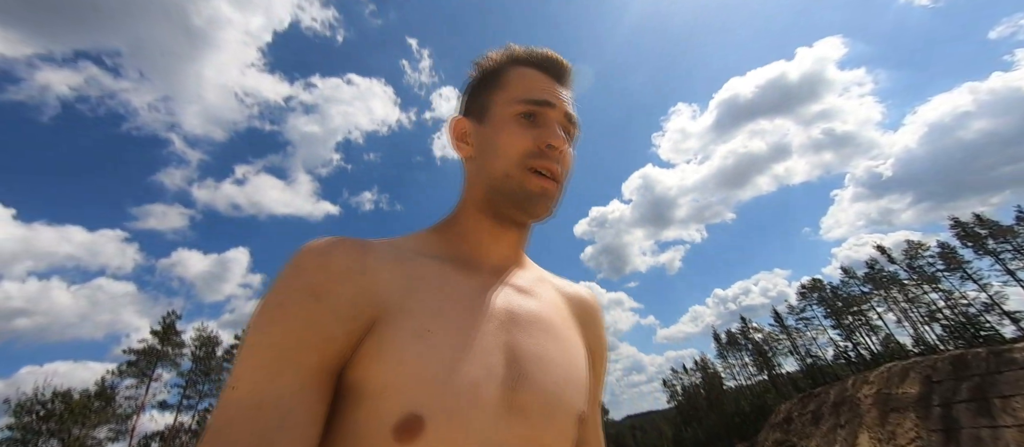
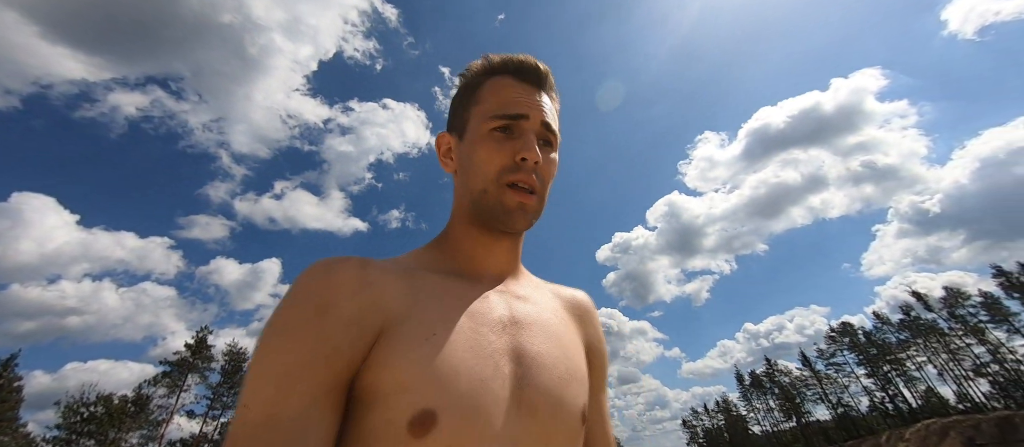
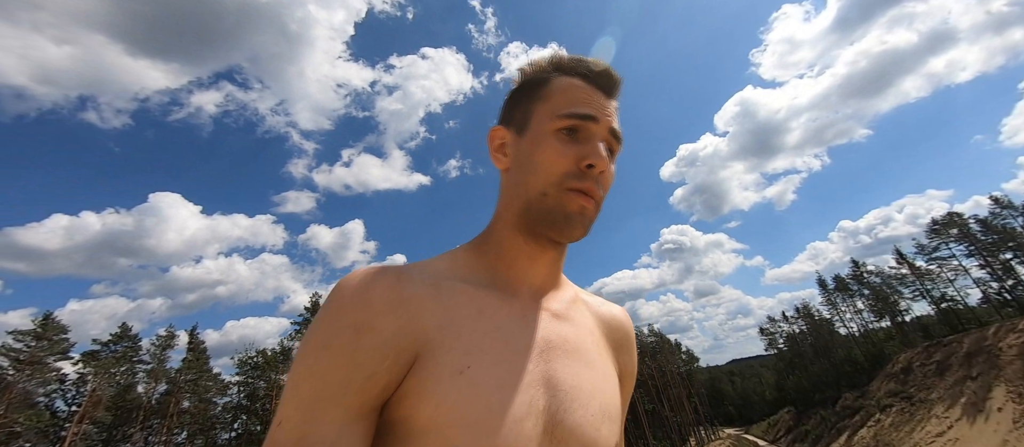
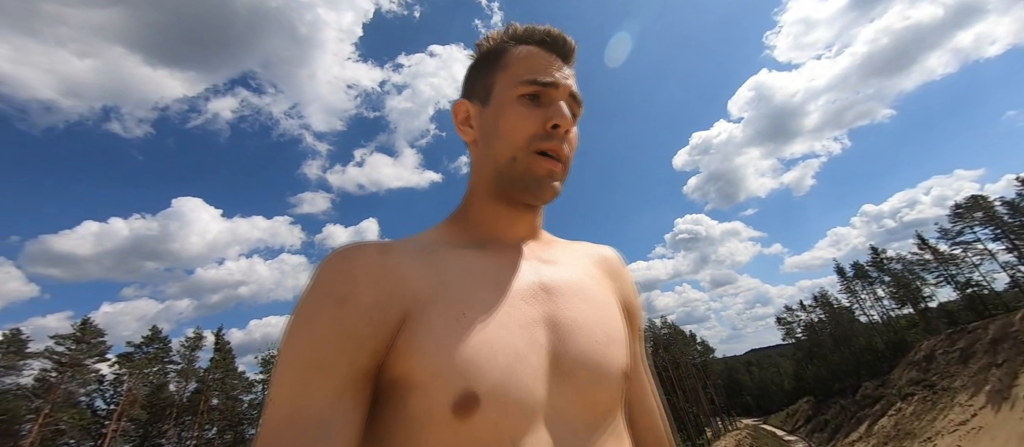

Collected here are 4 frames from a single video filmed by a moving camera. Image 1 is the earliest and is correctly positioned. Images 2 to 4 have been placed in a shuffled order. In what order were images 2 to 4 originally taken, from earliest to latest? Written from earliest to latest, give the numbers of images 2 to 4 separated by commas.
2, 3, 4
